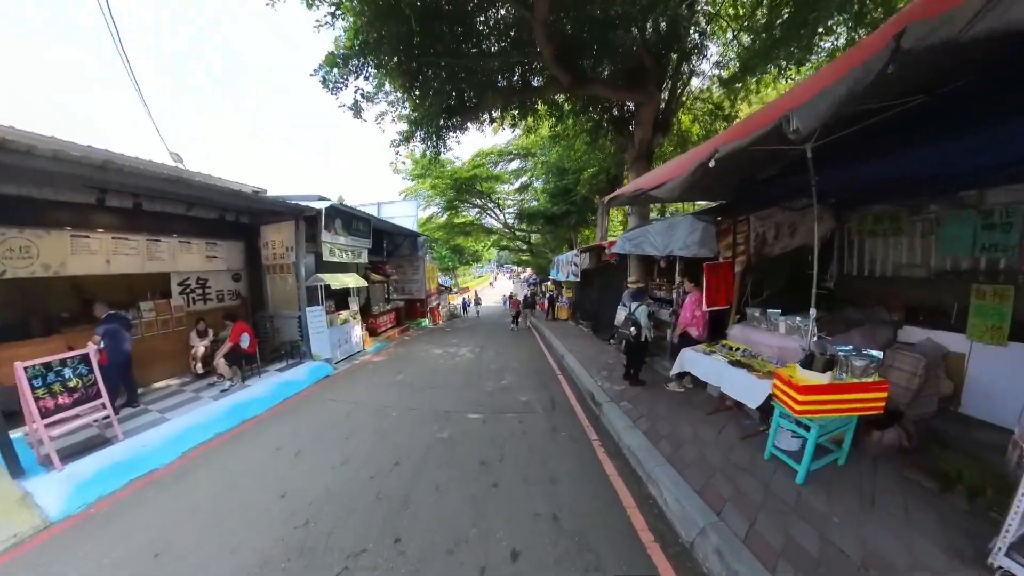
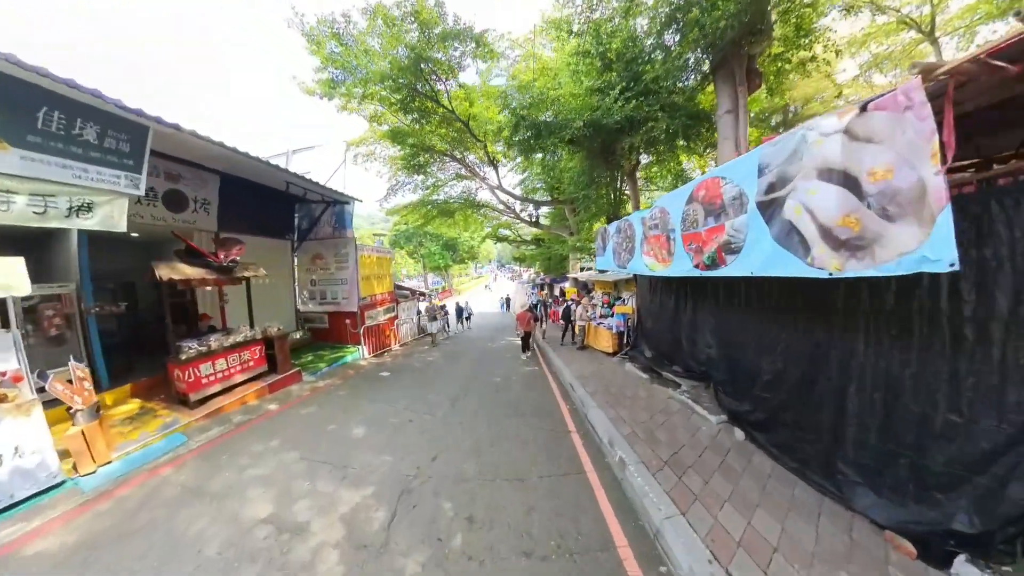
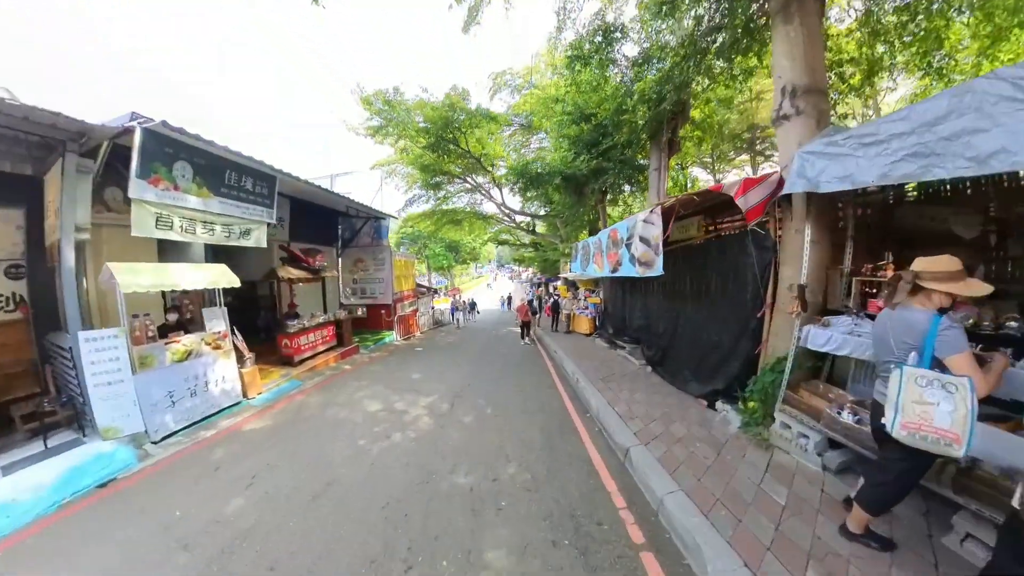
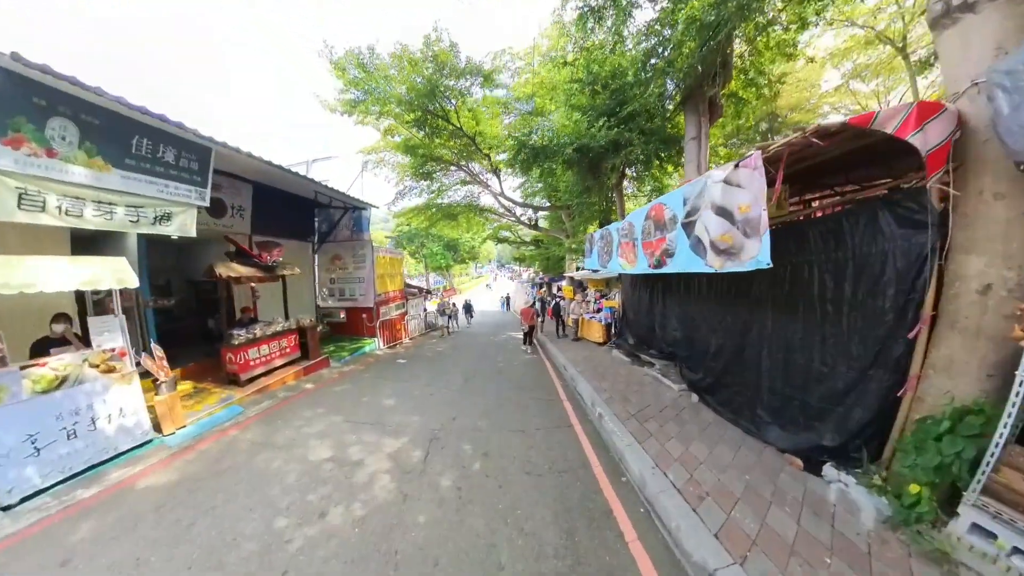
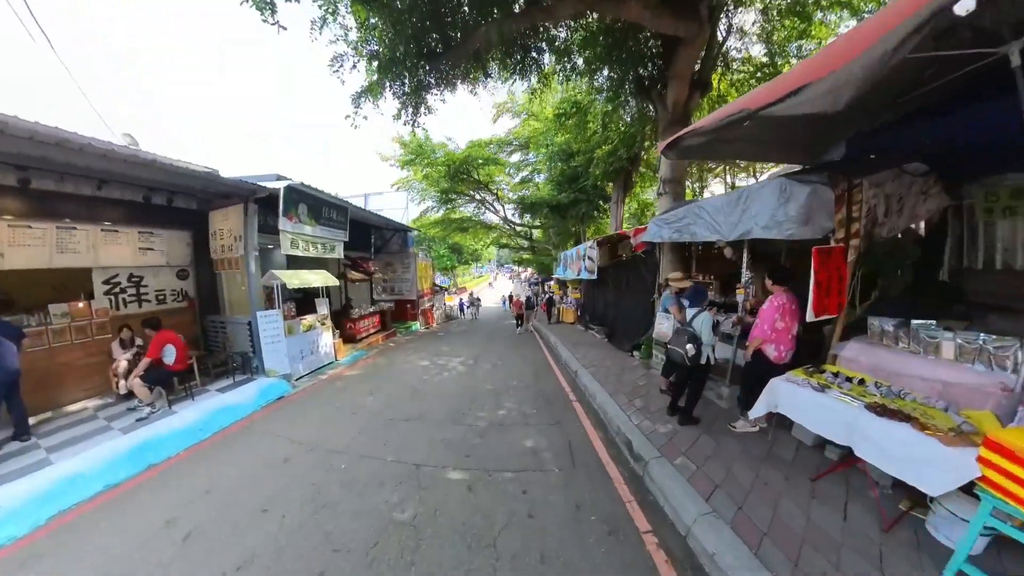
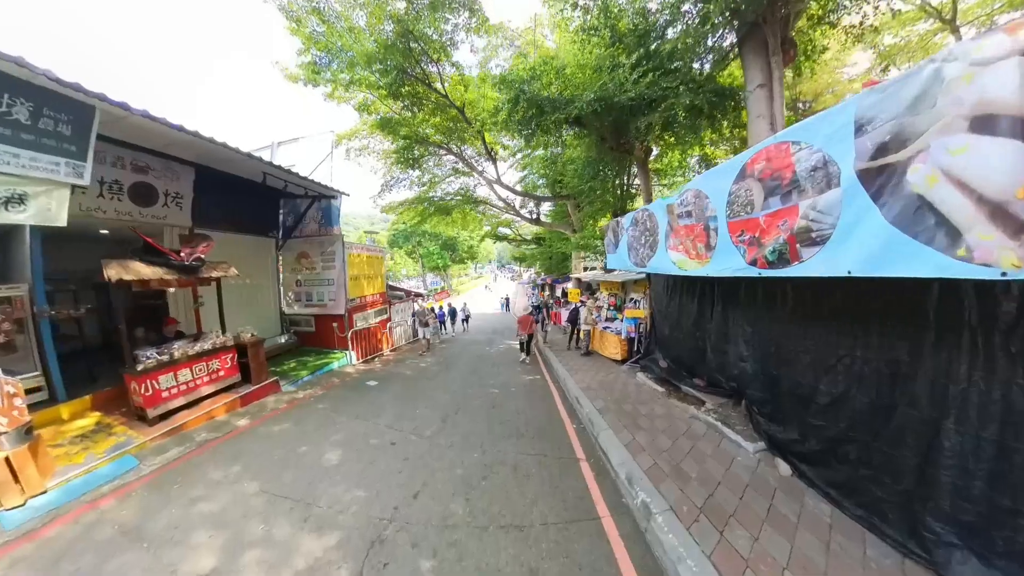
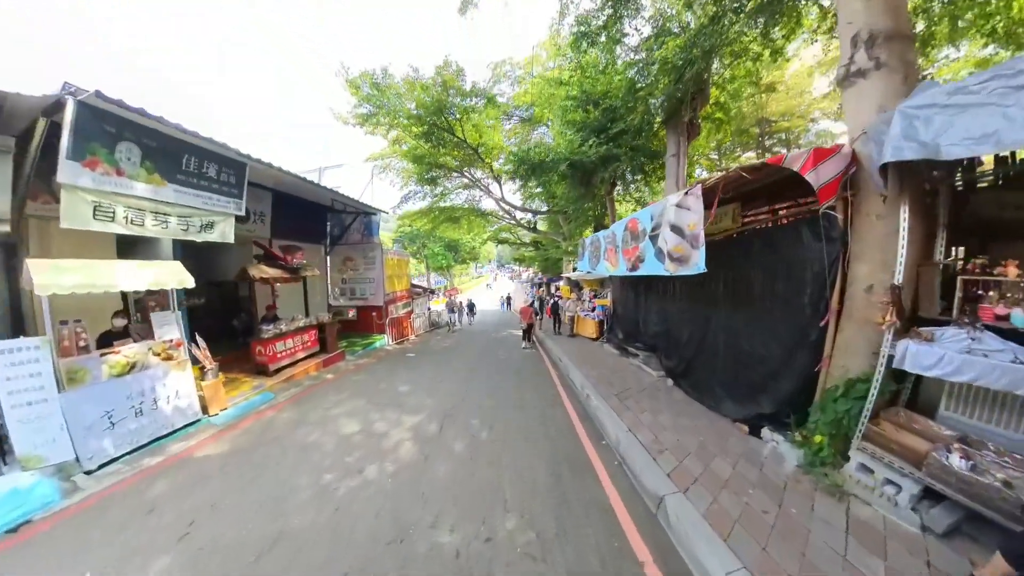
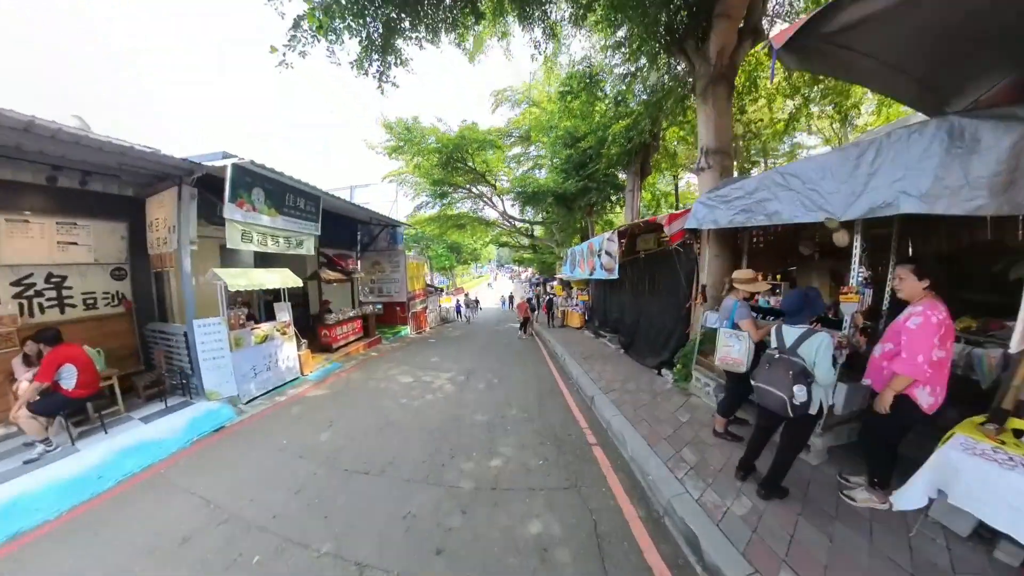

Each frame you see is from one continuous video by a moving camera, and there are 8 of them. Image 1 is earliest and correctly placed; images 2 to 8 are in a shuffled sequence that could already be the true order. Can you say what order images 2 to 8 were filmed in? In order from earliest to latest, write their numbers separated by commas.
5, 8, 3, 7, 4, 2, 6
